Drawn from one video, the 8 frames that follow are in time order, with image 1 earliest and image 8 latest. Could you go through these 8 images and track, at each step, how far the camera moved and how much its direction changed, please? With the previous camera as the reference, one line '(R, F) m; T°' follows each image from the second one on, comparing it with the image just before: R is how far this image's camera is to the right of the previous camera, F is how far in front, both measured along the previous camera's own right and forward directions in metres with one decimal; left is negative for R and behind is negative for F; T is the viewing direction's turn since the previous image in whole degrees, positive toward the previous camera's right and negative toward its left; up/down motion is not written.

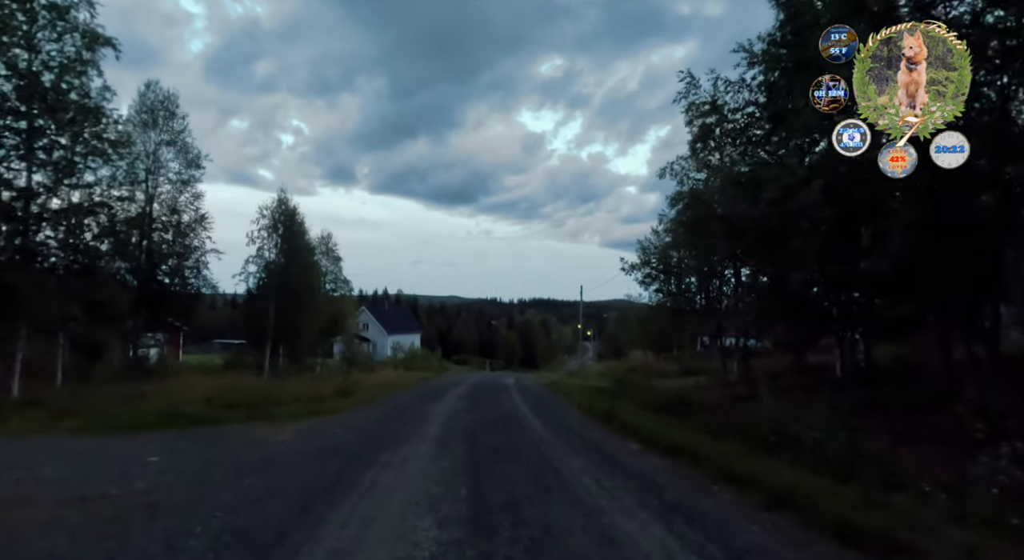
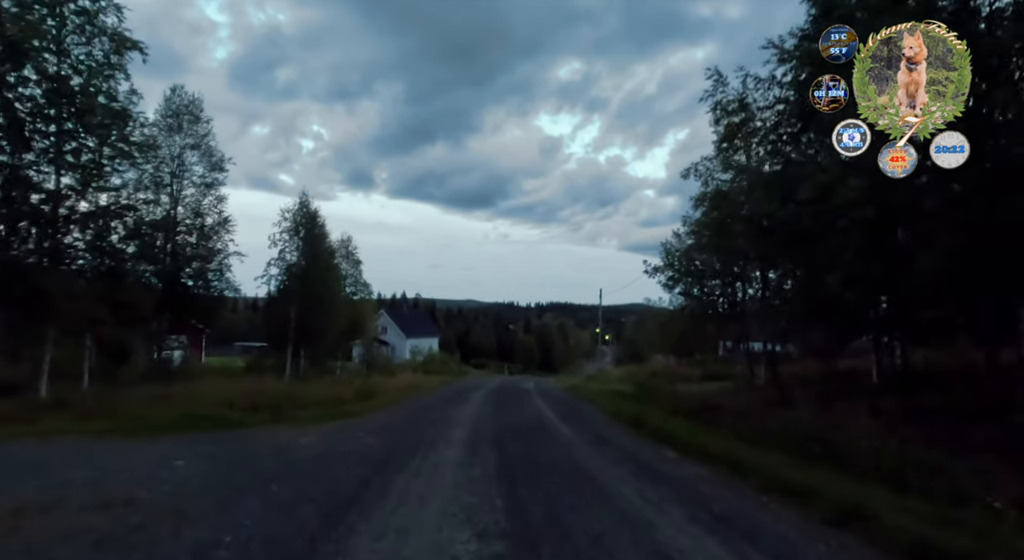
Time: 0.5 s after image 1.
(-0.2, +0.3) m; -2°
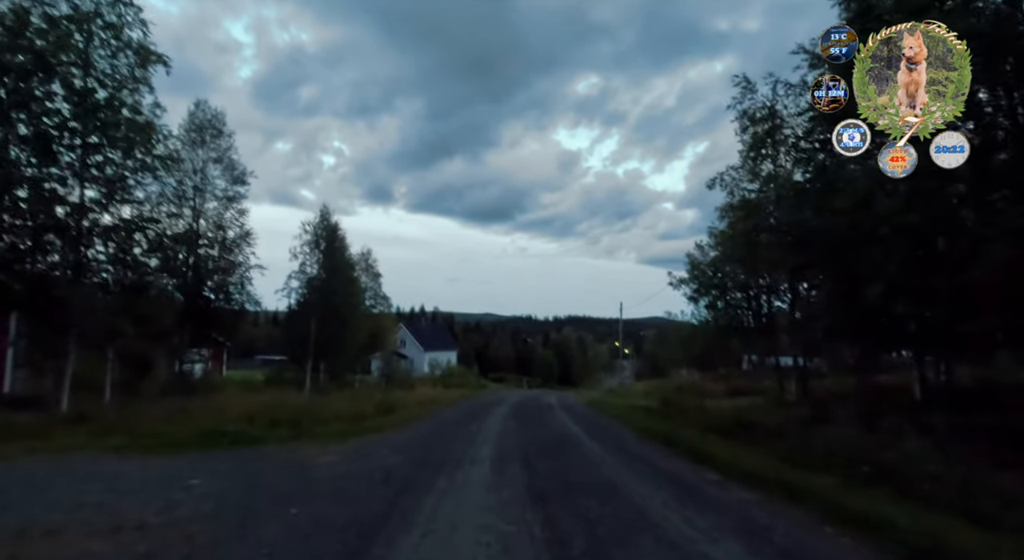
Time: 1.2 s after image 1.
(-0.2, +0.4) m; -2°
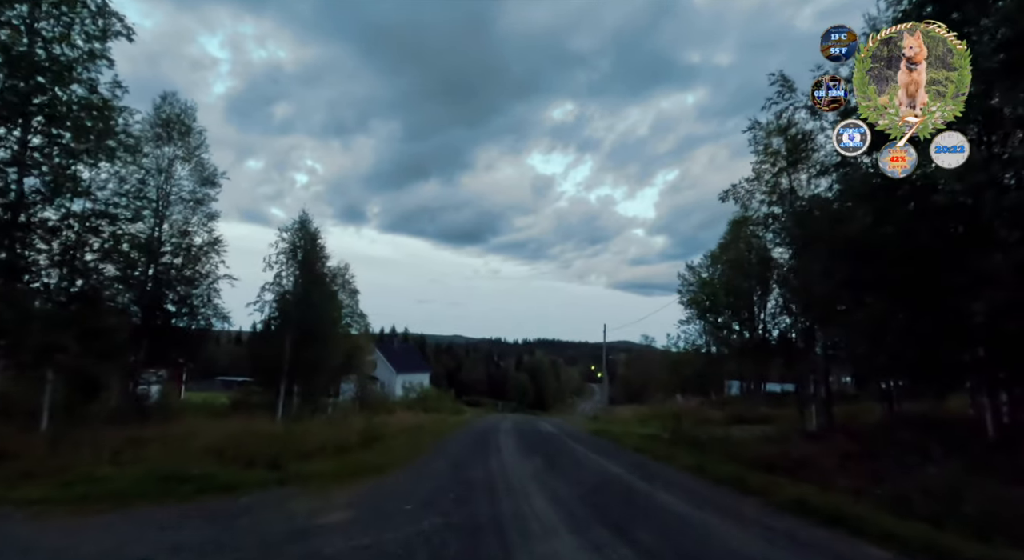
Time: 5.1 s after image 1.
(-1.2, +2.5) m; +3°
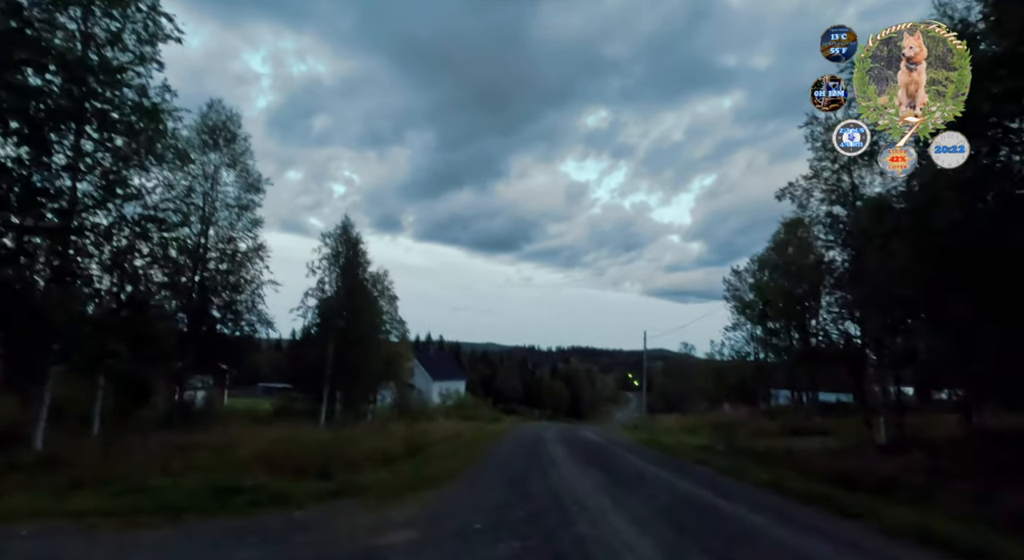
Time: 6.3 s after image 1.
(-0.5, +0.7) m; -3°
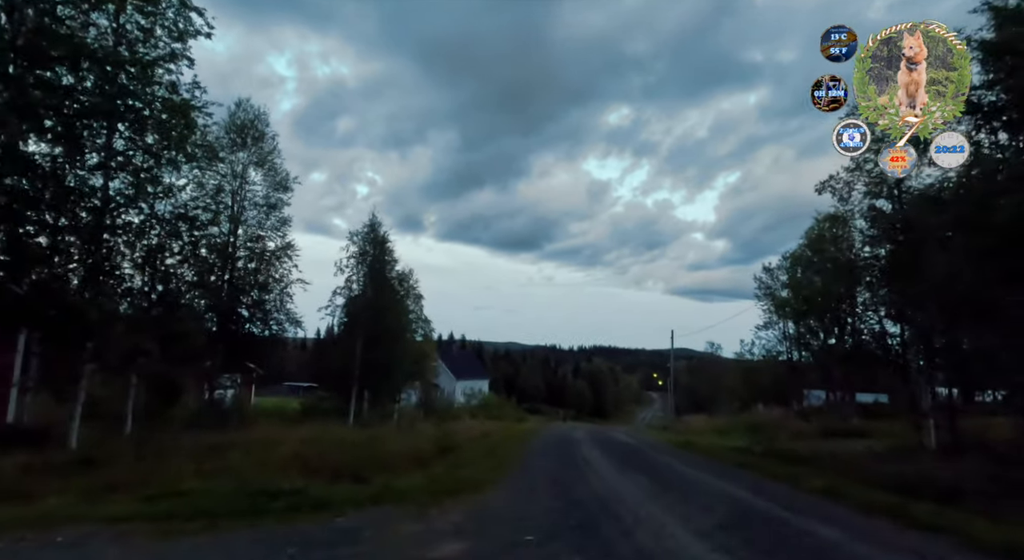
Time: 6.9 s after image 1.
(-0.4, +0.5) m; -2°
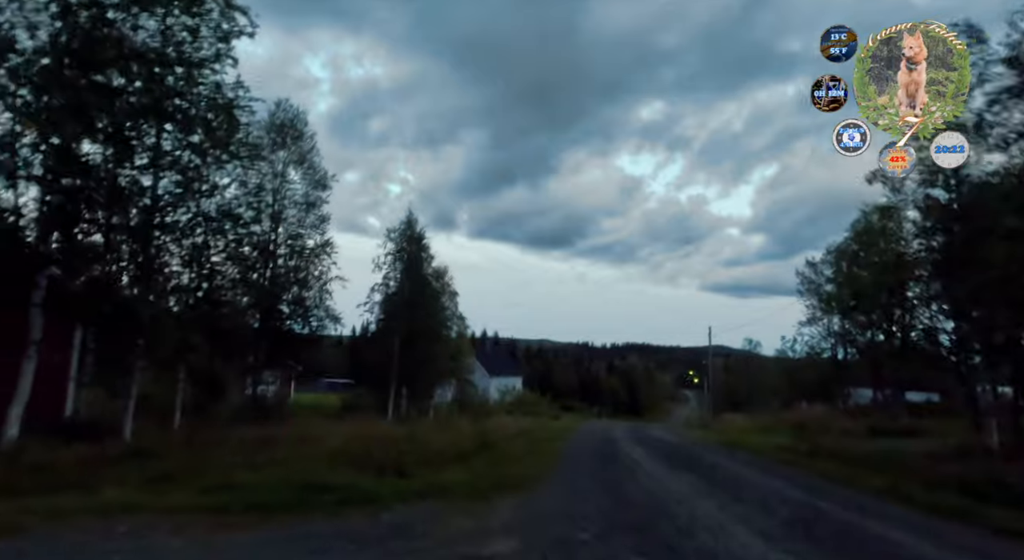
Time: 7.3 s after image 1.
(-0.2, +0.2) m; -3°
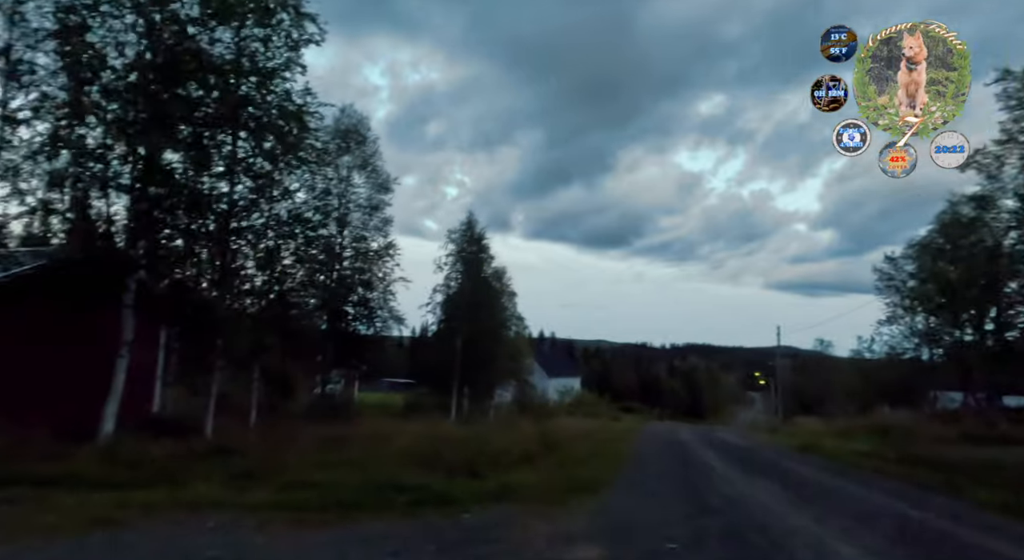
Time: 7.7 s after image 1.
(-0.2, +0.2) m; -5°
